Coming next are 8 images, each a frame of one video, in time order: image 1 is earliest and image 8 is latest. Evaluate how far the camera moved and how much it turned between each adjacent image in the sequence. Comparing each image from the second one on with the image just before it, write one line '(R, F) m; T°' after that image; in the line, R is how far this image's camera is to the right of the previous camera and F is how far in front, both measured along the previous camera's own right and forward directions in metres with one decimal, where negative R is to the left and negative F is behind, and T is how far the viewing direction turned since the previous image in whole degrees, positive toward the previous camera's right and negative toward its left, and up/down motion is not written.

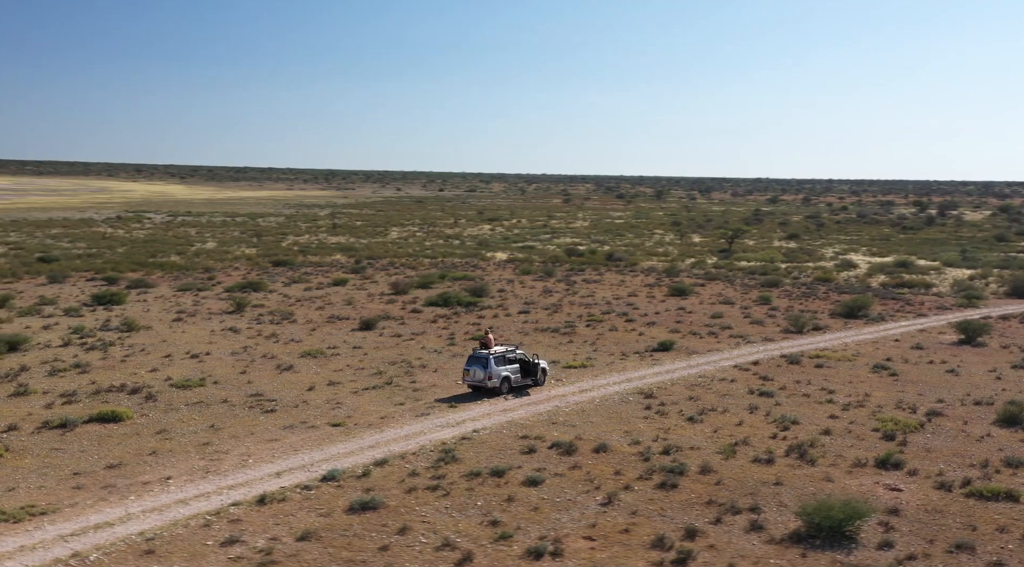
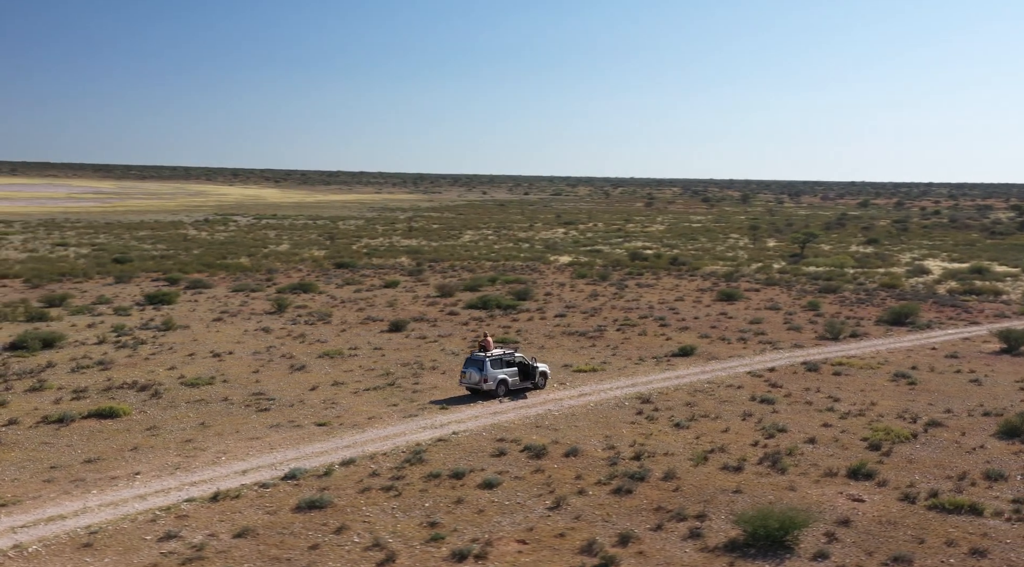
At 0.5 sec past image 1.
(+1.5, +0.2) m; -4°
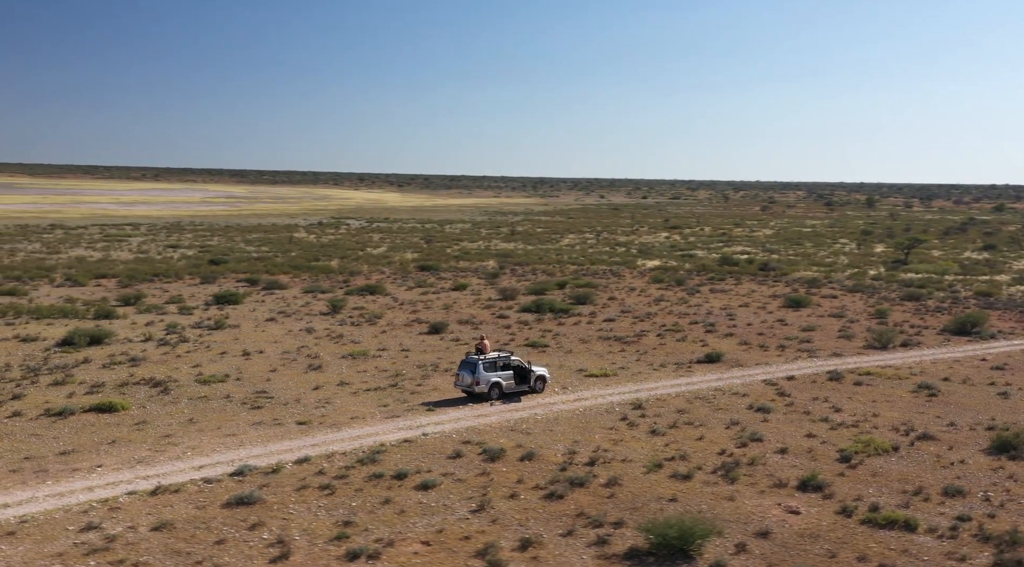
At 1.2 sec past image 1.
(+2.1, +0.3) m; -5°
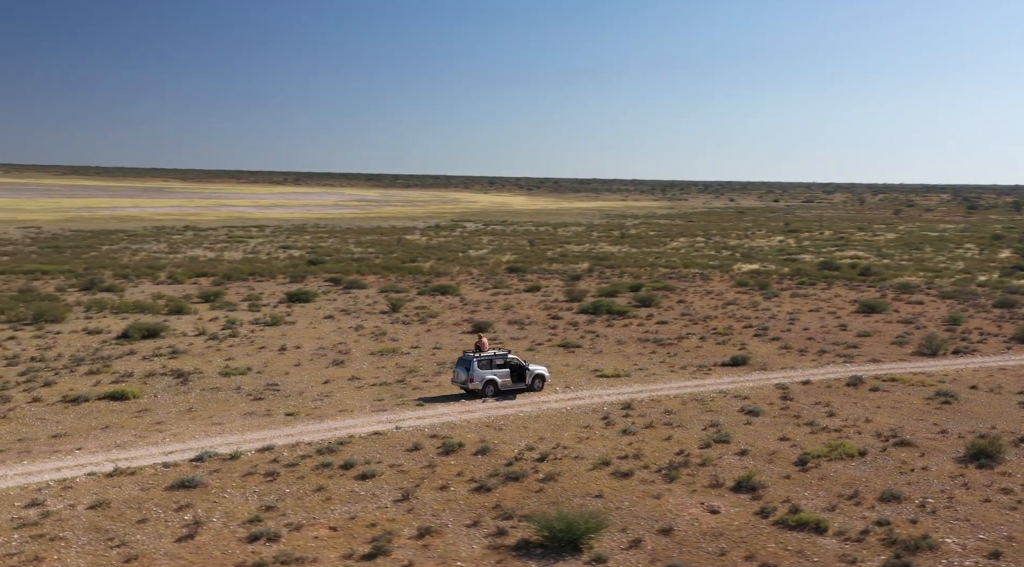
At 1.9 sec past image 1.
(+2.2, 0.0) m; -5°
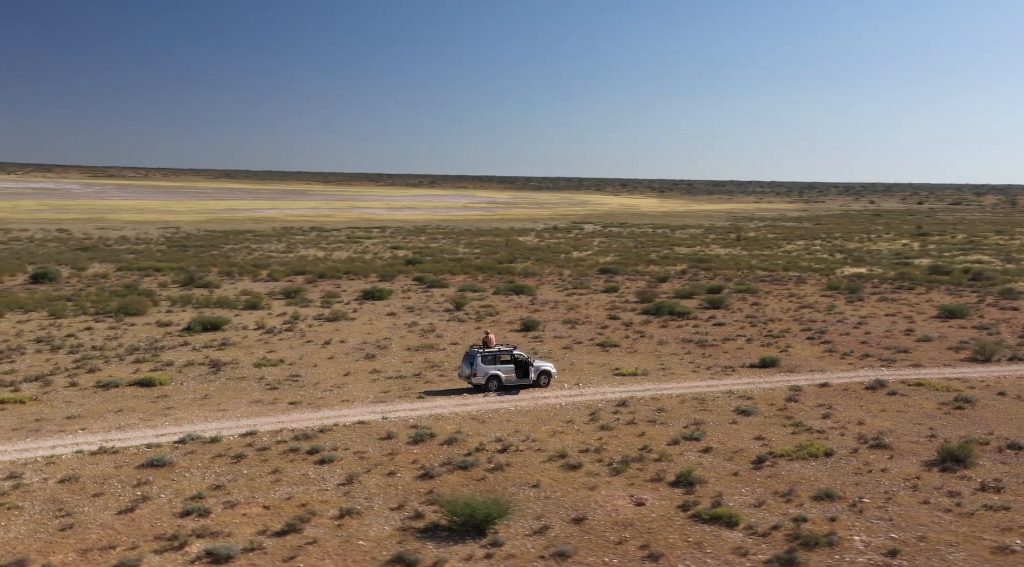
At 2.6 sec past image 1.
(+2.1, -0.2) m; -6°
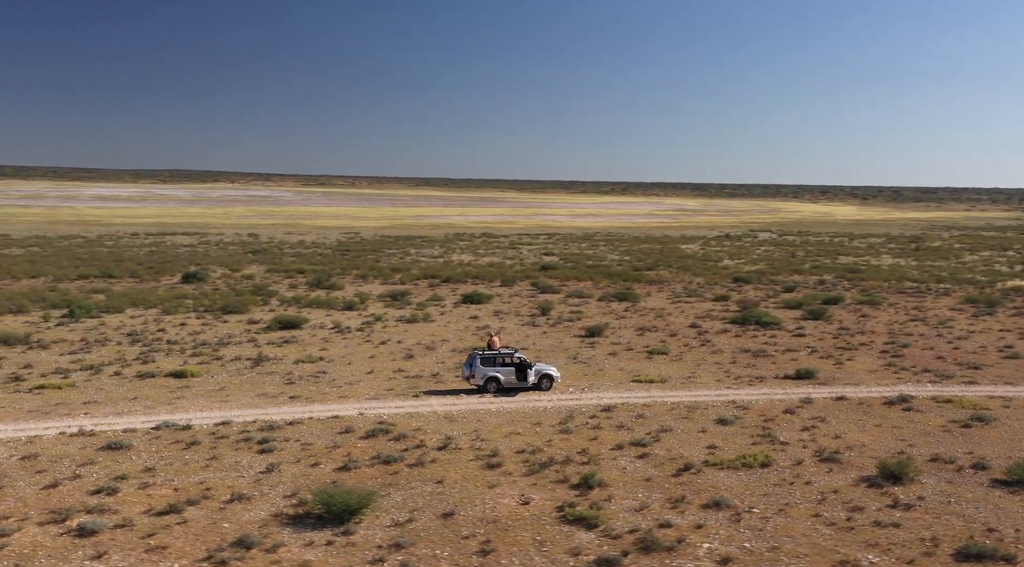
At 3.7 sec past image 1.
(+3.1, -0.1) m; -8°
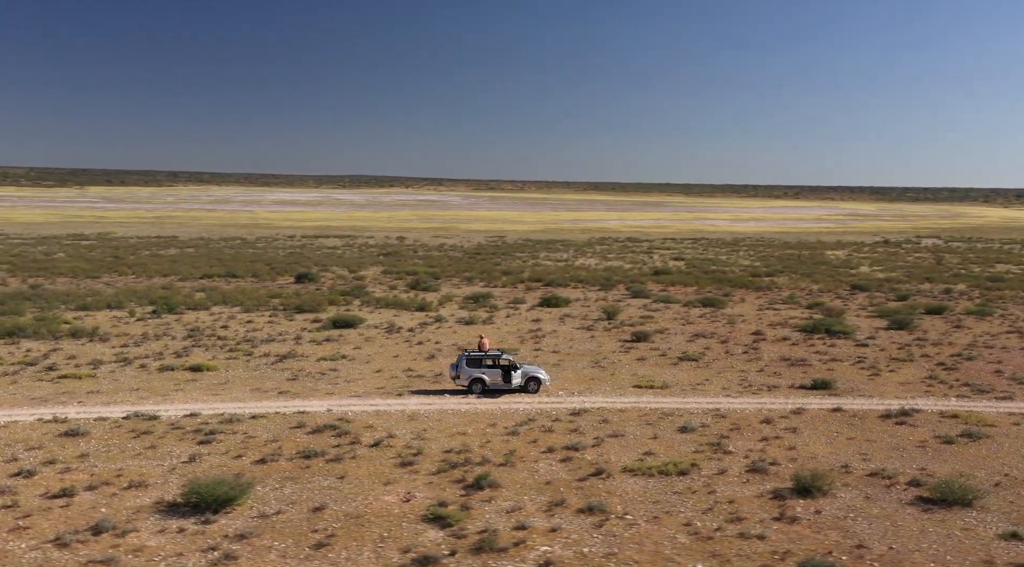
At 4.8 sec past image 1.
(+2.9, +0.1) m; -6°
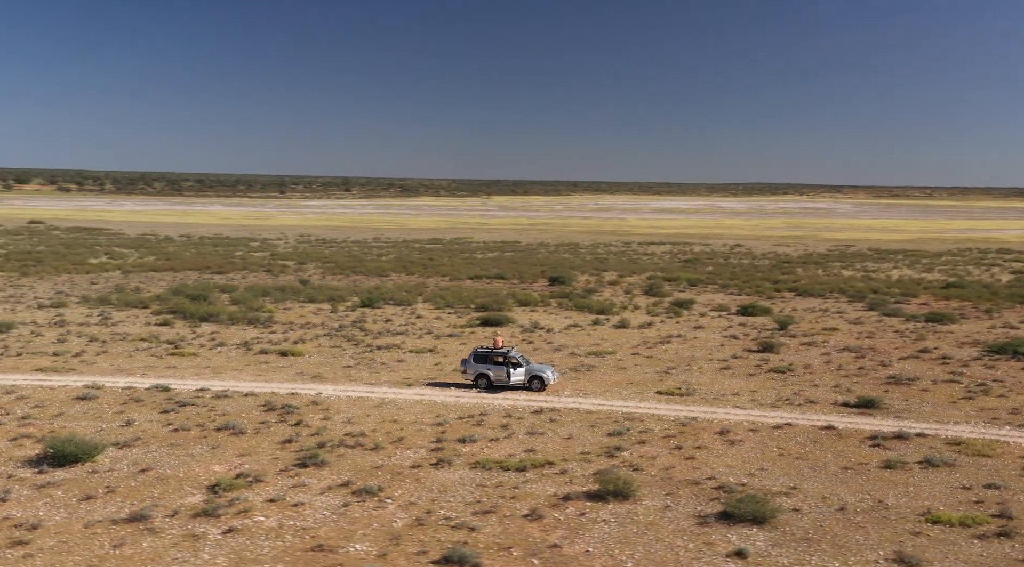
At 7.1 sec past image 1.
(+6.3, 0.0) m; -16°
